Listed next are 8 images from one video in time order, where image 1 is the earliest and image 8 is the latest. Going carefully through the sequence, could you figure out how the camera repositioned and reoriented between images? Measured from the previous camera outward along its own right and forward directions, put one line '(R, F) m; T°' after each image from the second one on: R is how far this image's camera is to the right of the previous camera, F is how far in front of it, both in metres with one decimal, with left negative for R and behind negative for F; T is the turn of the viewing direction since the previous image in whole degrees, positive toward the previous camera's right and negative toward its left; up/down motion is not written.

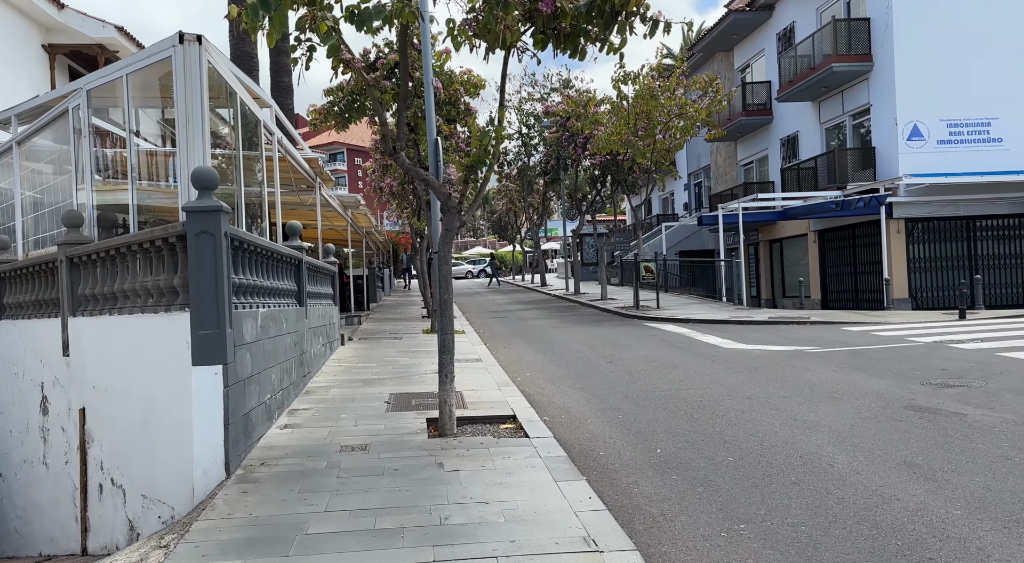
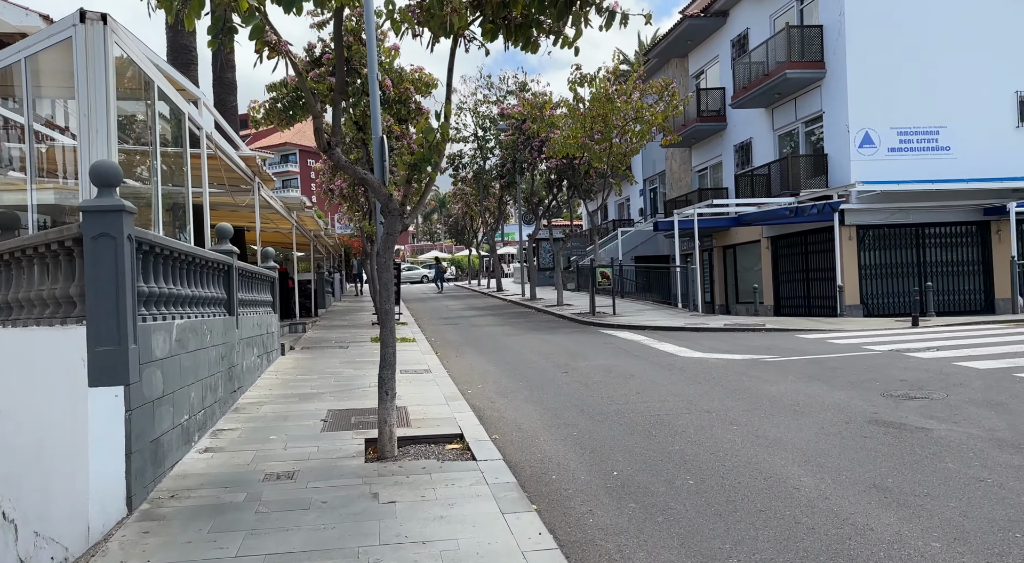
(+0.1, +0.5) m; +3°
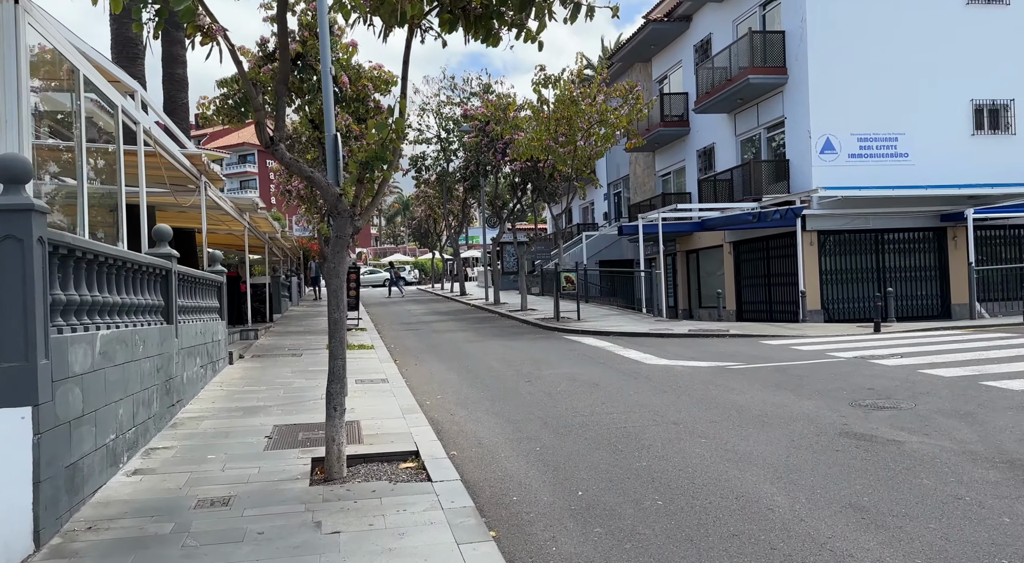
(0.0, +0.4) m; +3°
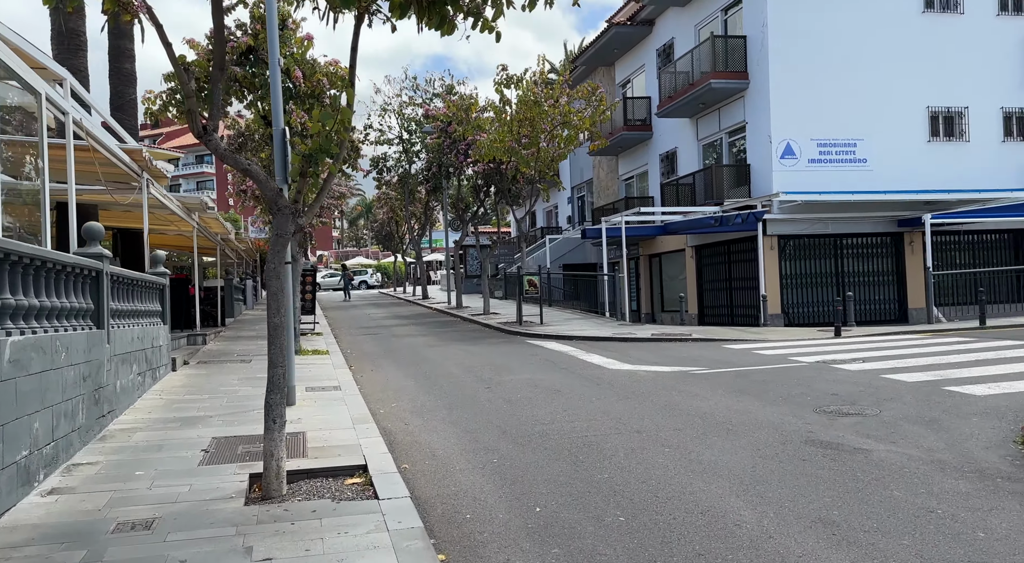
(+0.1, +0.3) m; +3°
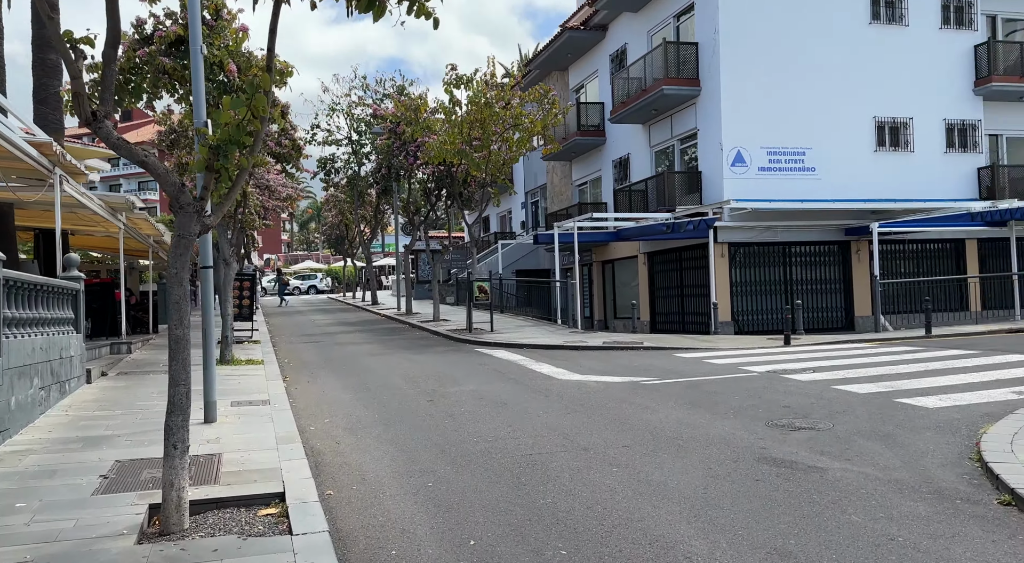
(+0.1, +0.5) m; +3°
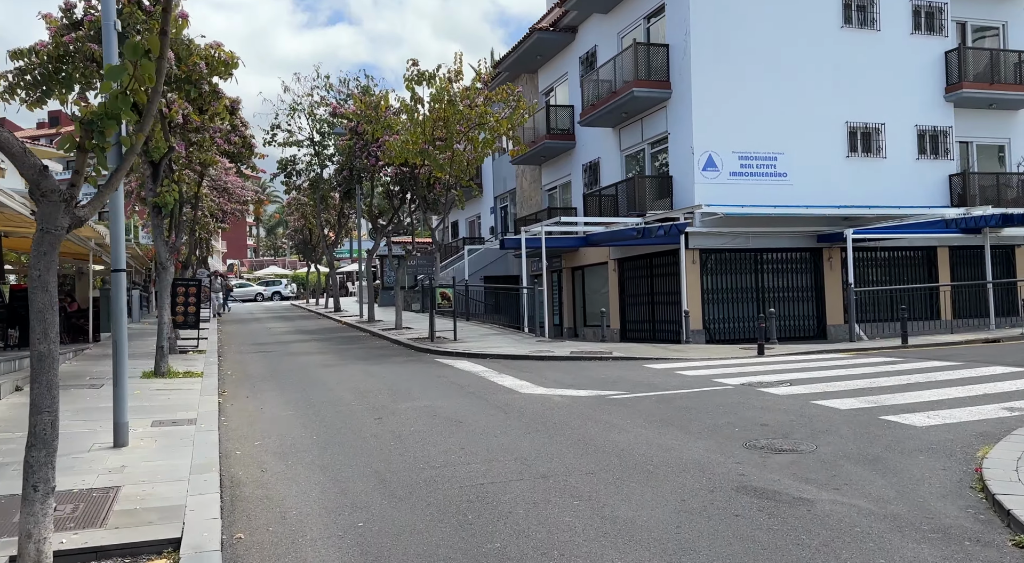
(+0.2, +0.8) m; +2°
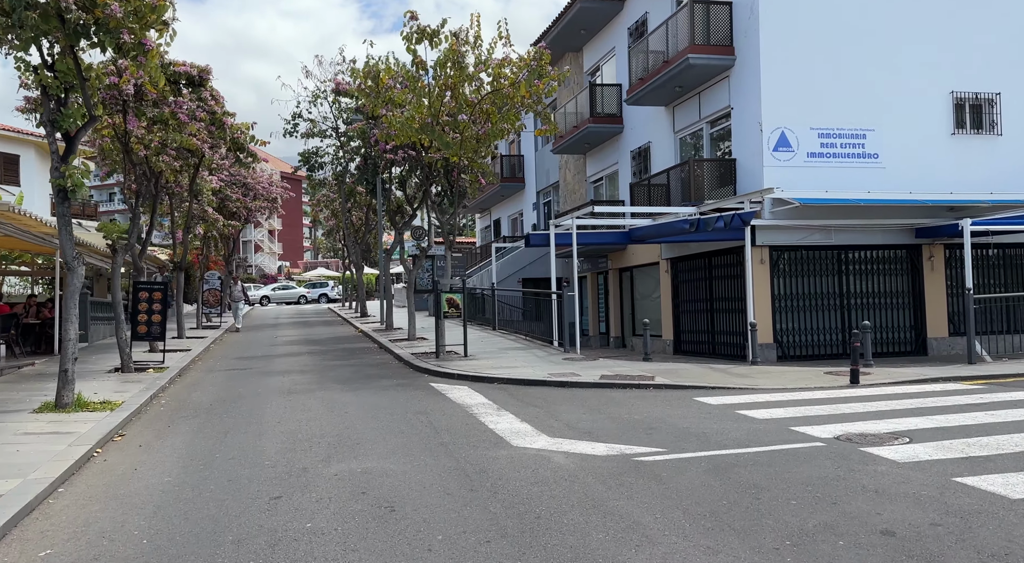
(+0.7, +3.4) m; -4°
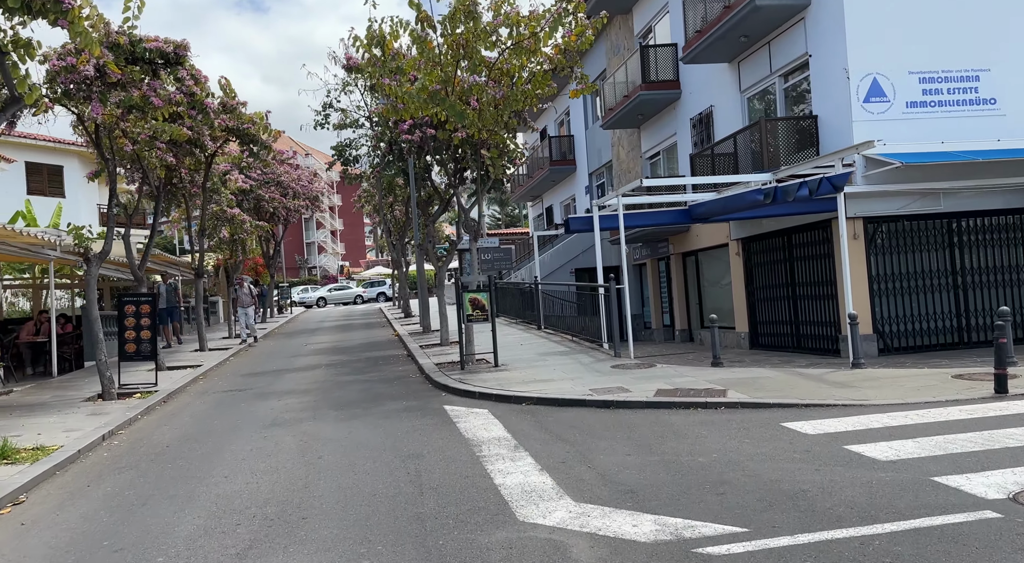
(+0.5, +2.5) m; -5°
